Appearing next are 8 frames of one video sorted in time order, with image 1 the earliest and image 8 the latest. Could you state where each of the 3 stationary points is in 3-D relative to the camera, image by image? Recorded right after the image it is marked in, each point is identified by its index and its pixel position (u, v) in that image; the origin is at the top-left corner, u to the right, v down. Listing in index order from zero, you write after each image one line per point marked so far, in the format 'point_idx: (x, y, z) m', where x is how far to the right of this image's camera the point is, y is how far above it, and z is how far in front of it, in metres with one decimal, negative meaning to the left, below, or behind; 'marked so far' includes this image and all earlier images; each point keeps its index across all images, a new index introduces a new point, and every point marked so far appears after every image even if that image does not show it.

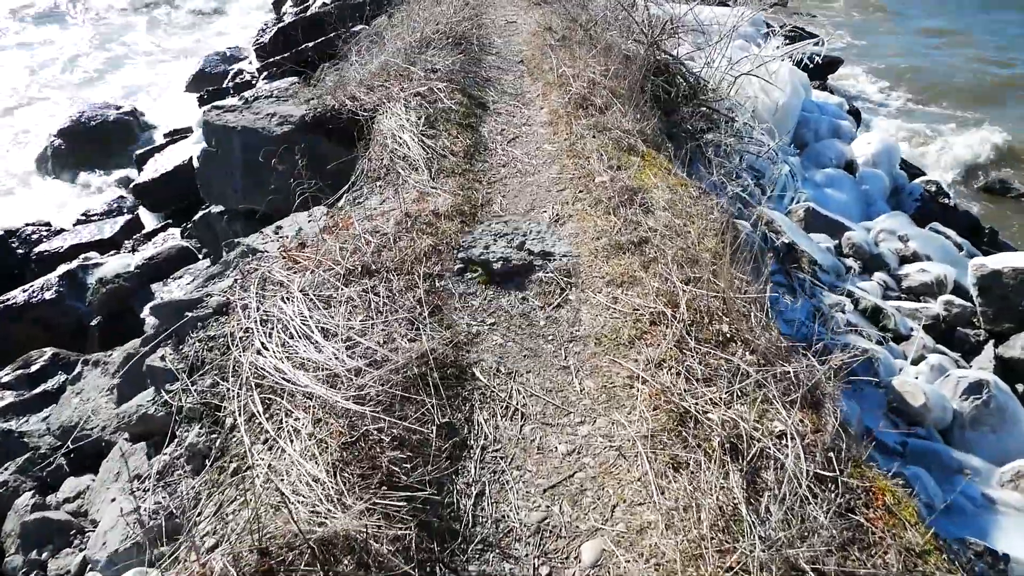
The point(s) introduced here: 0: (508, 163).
0: (-0.1, +0.9, +5.6) m
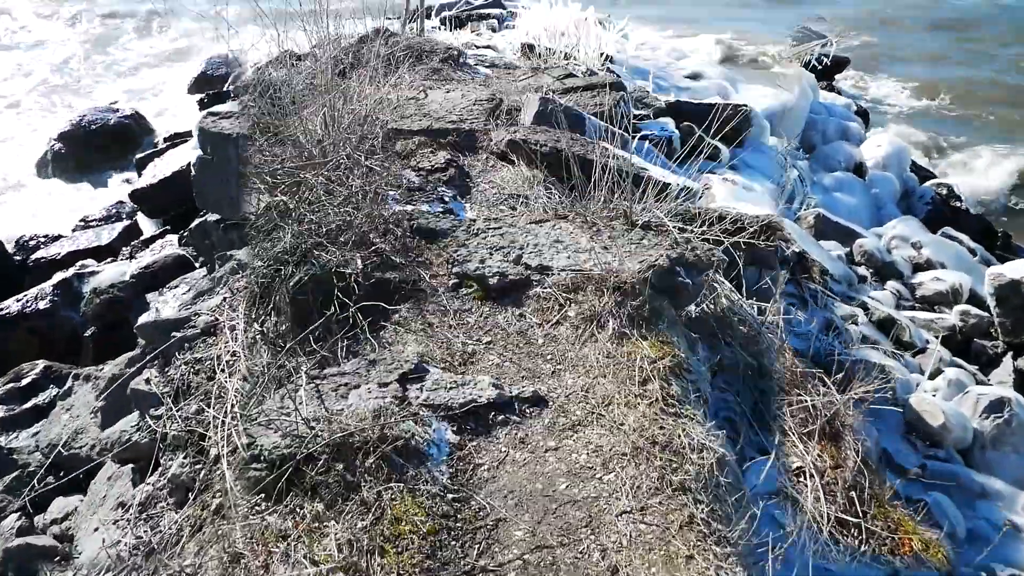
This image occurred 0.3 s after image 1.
0: (-0.1, +0.8, +5.5) m
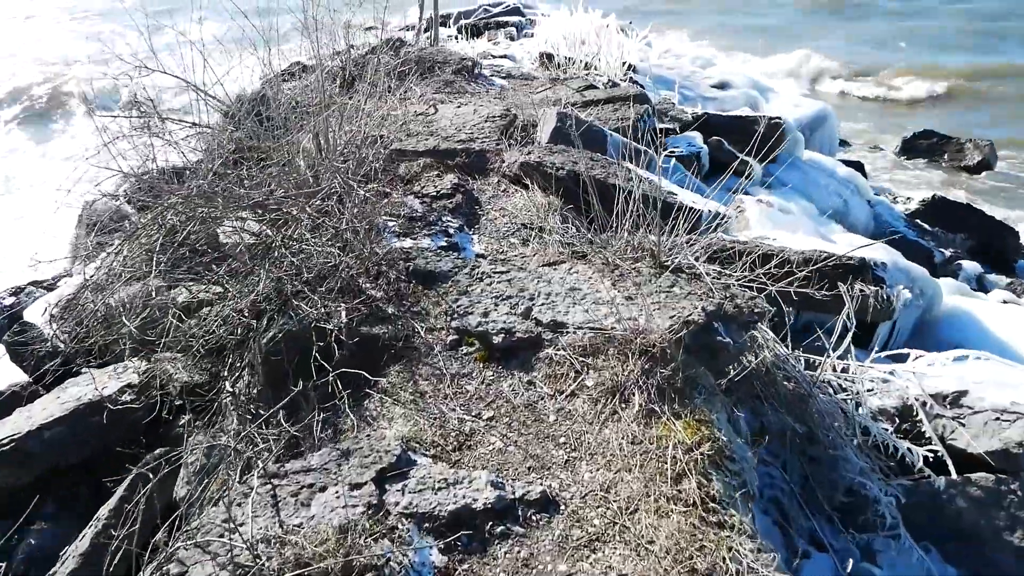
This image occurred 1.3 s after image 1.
0: (0.0, +0.6, +5.0) m
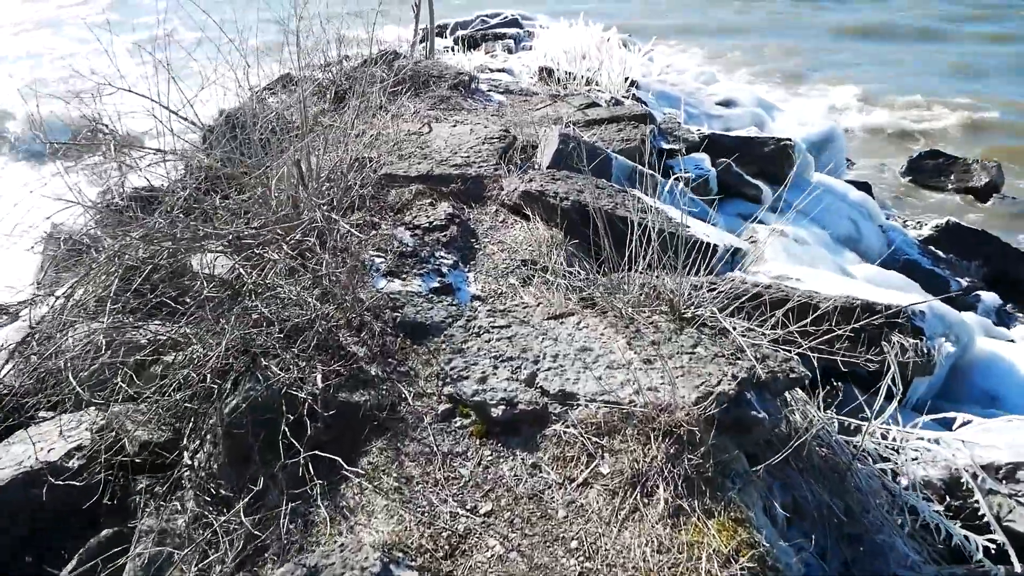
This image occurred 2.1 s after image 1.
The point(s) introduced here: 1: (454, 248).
0: (0.0, +0.3, +4.6) m
1: (-0.4, +0.2, +4.4) m
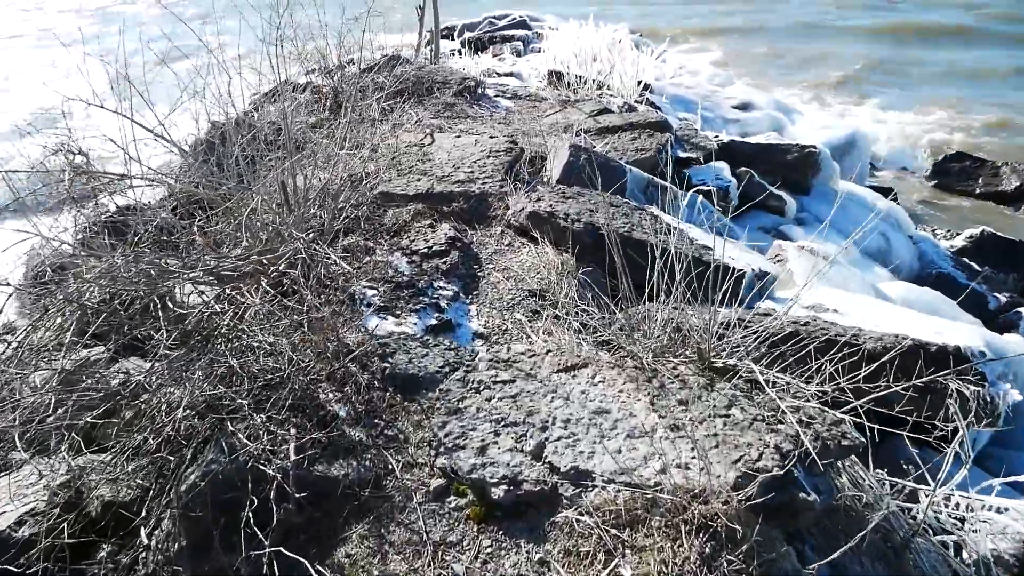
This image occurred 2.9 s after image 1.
0: (+0.1, +0.1, +4.2) m
1: (-0.3, +0.1, +4.0) m
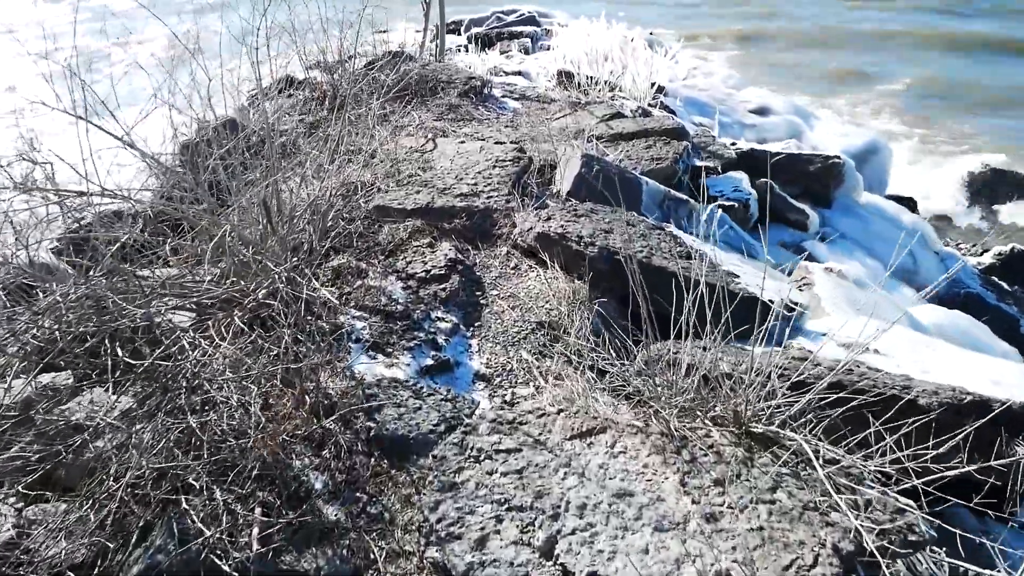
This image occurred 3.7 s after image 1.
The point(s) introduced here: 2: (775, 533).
0: (+0.1, 0.0, +3.8) m
1: (-0.3, -0.1, +3.6) m
2: (+0.7, -0.7, +2.0) m
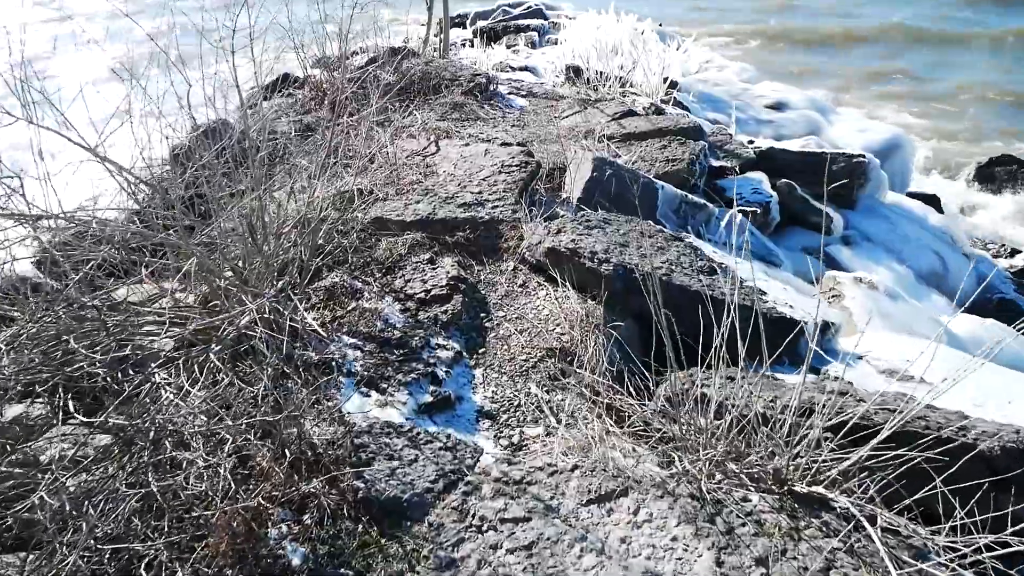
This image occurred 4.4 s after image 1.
0: (+0.1, -0.1, +3.5) m
1: (-0.3, -0.2, +3.3) m
2: (+0.7, -0.8, +1.7) m
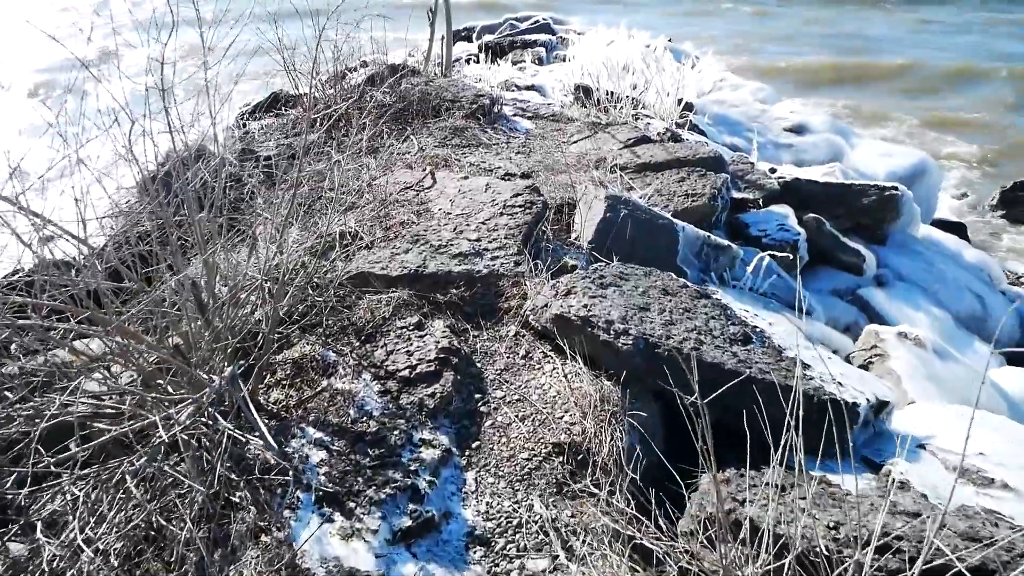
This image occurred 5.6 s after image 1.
0: (+0.1, -0.4, +2.9) m
1: (-0.3, -0.5, +2.7) m
2: (+0.7, -1.1, +1.1) m
